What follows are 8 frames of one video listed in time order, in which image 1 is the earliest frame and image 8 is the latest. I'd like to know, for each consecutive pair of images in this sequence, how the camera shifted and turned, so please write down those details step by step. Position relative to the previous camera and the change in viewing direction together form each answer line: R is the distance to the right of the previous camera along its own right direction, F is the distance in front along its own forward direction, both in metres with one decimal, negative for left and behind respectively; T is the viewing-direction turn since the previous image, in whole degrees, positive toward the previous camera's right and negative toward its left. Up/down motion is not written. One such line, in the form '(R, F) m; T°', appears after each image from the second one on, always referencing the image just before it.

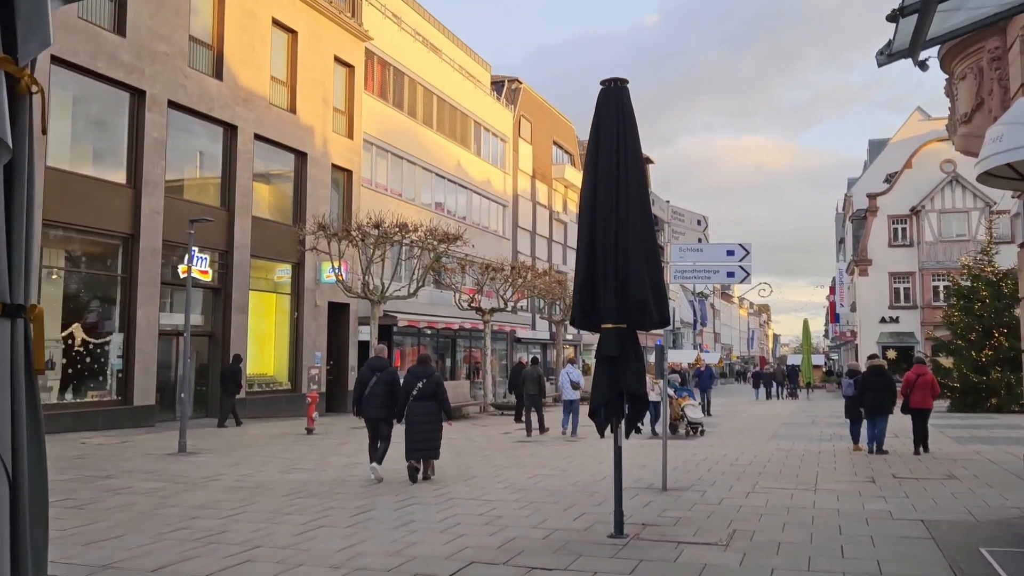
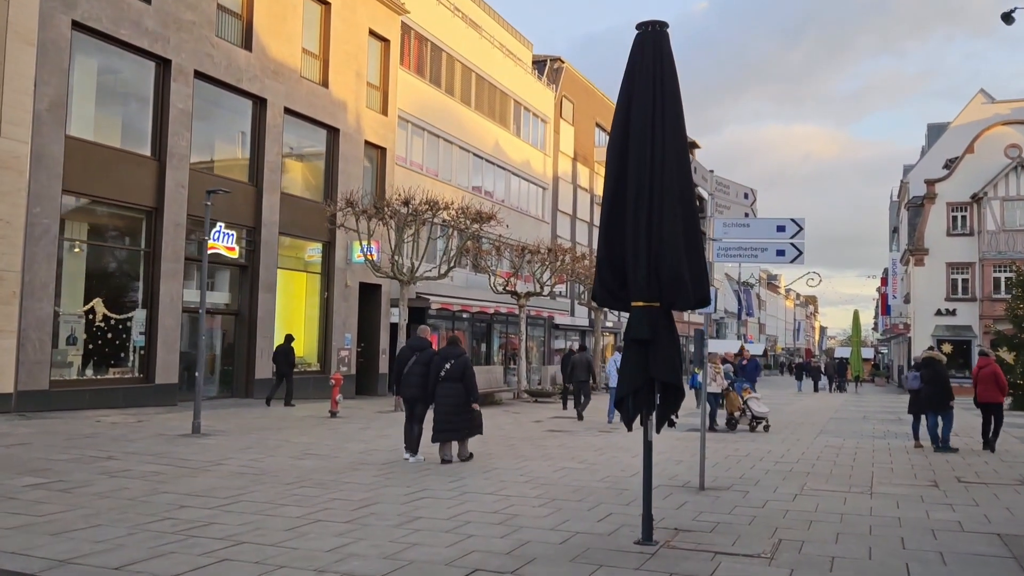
(+0.2, +1.0) m; -3°
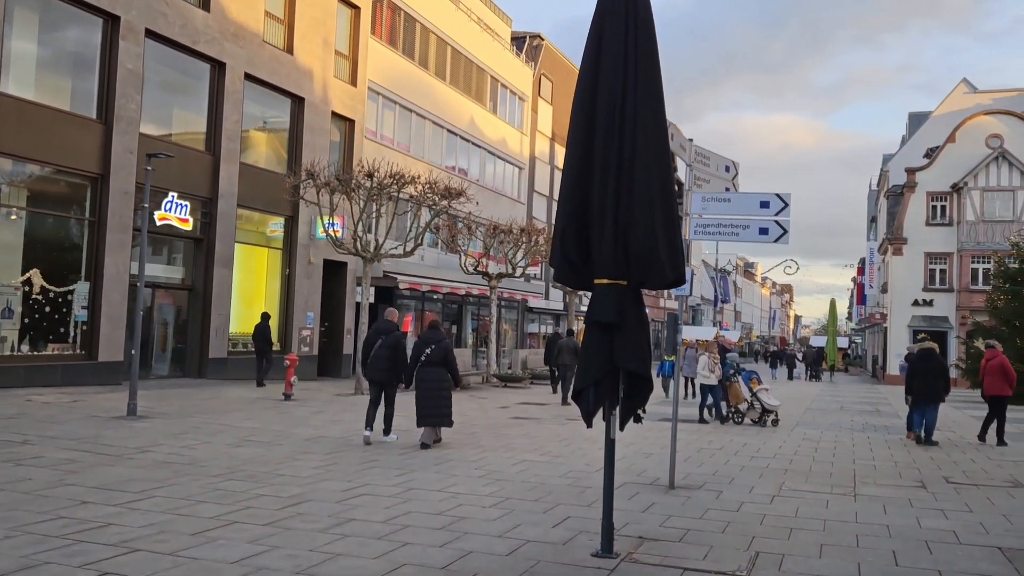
(+0.2, +0.9) m; +2°
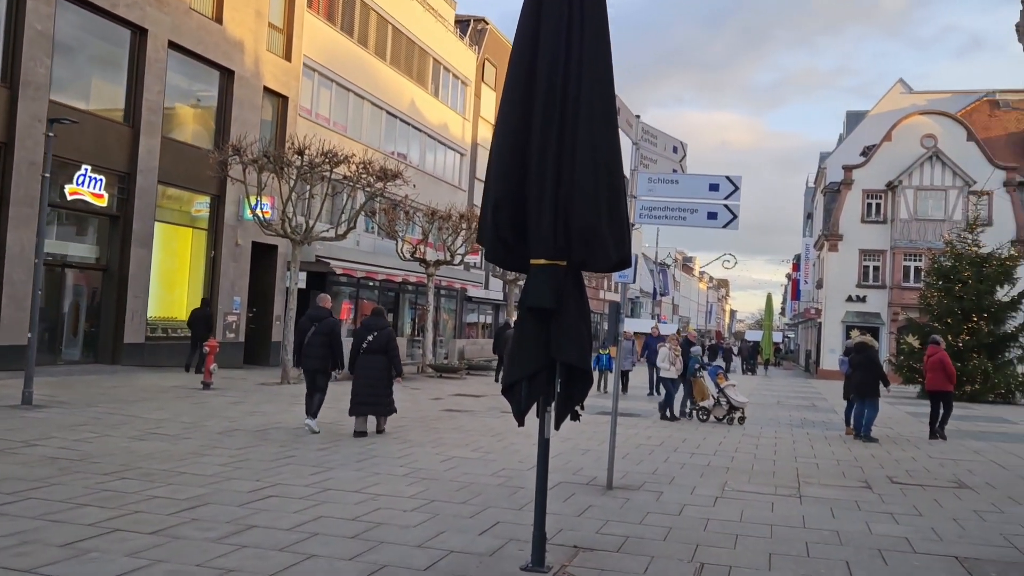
(+0.1, +0.7) m; +4°
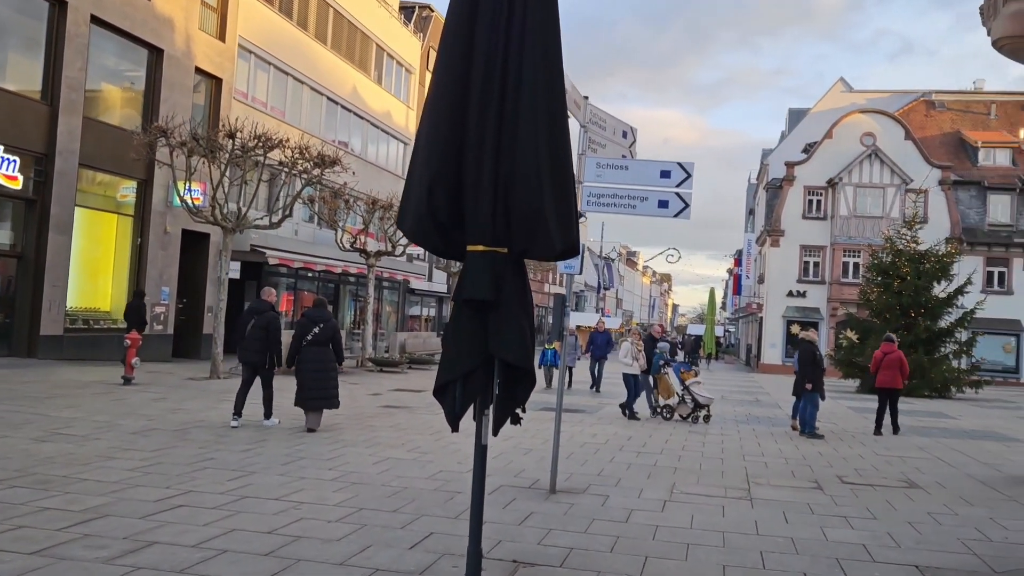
(+0.1, +0.6) m; +4°
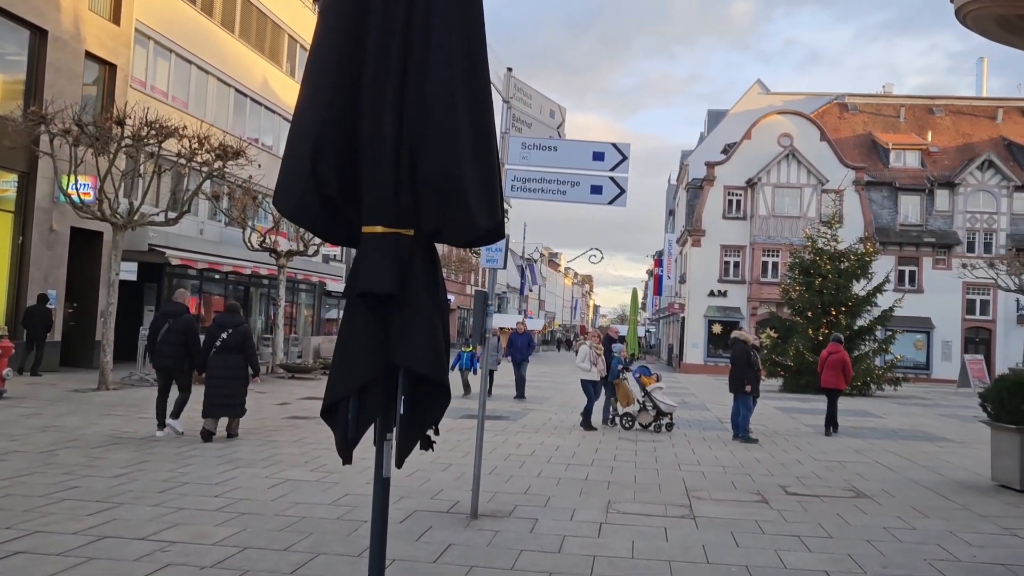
(+0.1, +1.0) m; +5°
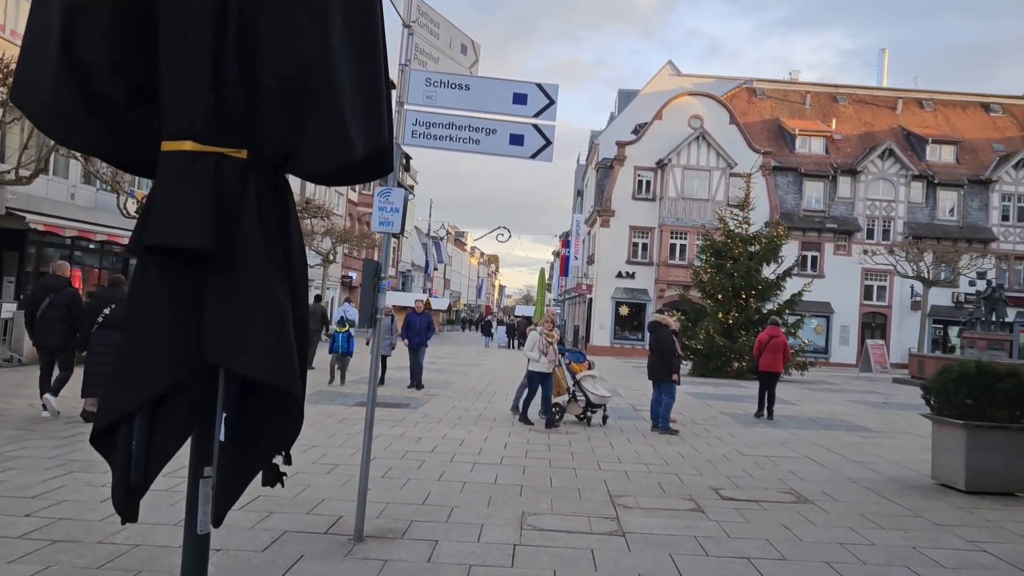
(0.0, +1.3) m; +6°
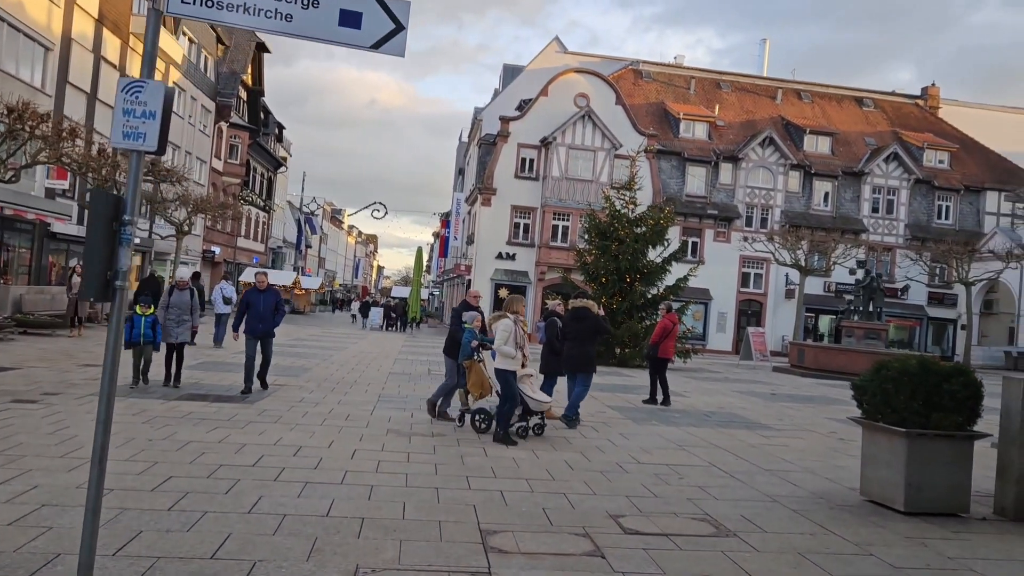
(+0.2, +1.9) m; +8°
